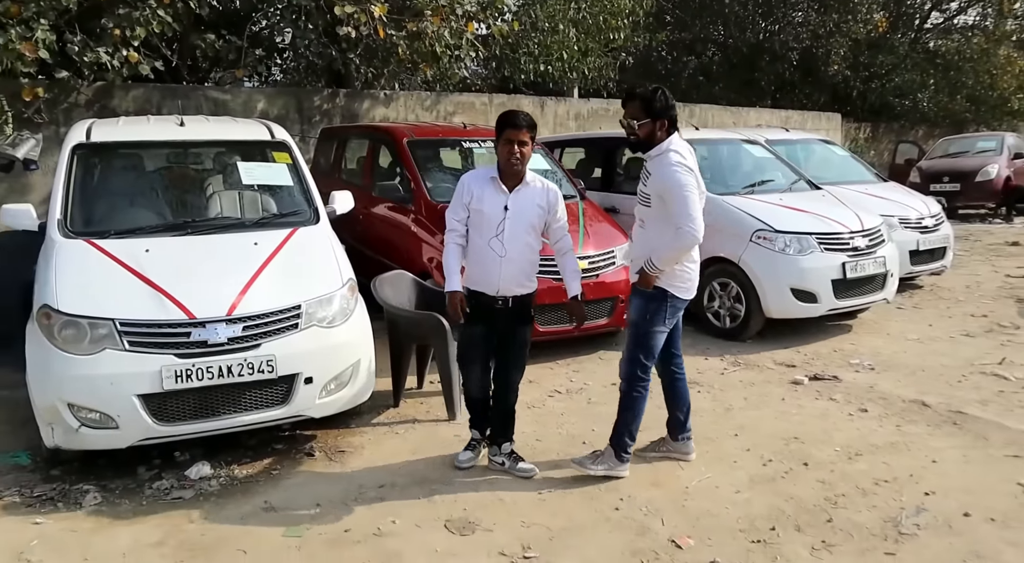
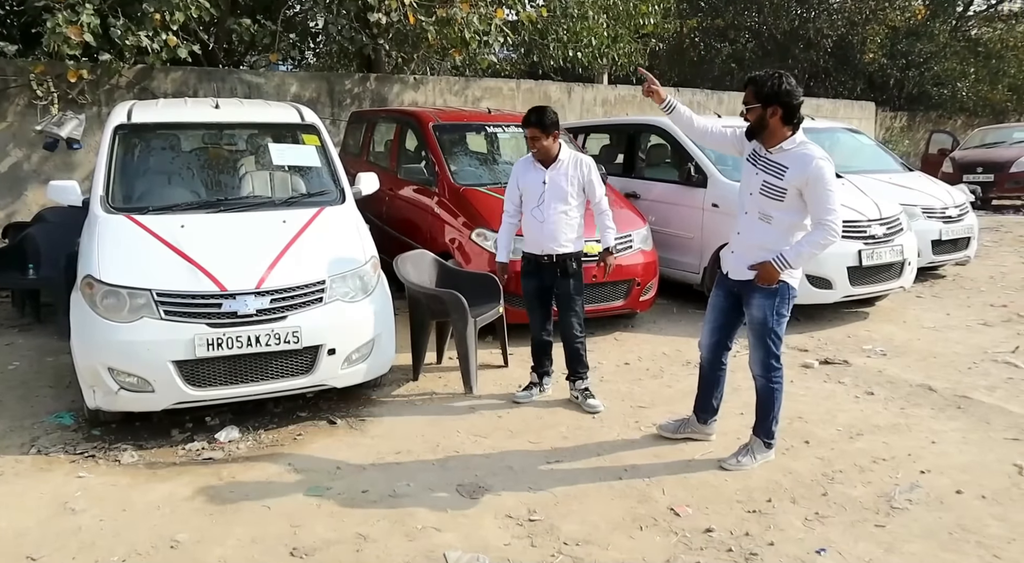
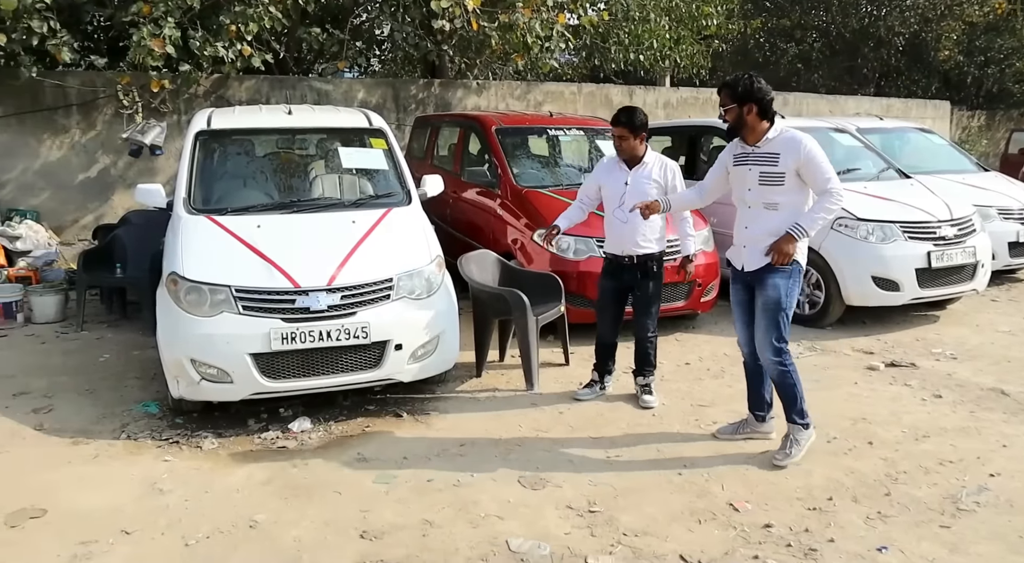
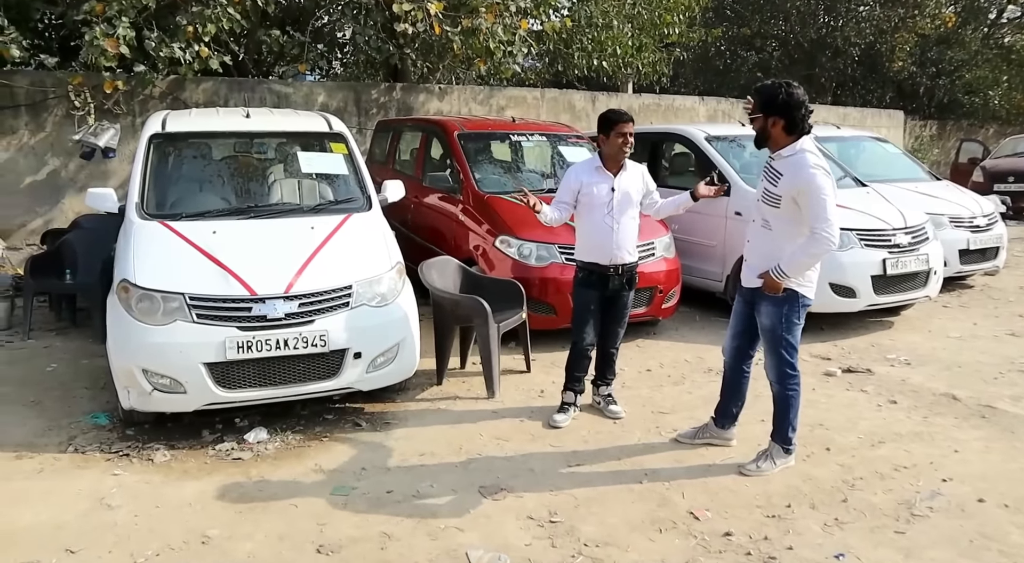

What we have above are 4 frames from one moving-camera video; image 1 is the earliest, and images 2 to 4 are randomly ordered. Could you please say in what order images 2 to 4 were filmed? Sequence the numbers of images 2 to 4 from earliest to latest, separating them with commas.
4, 2, 3
